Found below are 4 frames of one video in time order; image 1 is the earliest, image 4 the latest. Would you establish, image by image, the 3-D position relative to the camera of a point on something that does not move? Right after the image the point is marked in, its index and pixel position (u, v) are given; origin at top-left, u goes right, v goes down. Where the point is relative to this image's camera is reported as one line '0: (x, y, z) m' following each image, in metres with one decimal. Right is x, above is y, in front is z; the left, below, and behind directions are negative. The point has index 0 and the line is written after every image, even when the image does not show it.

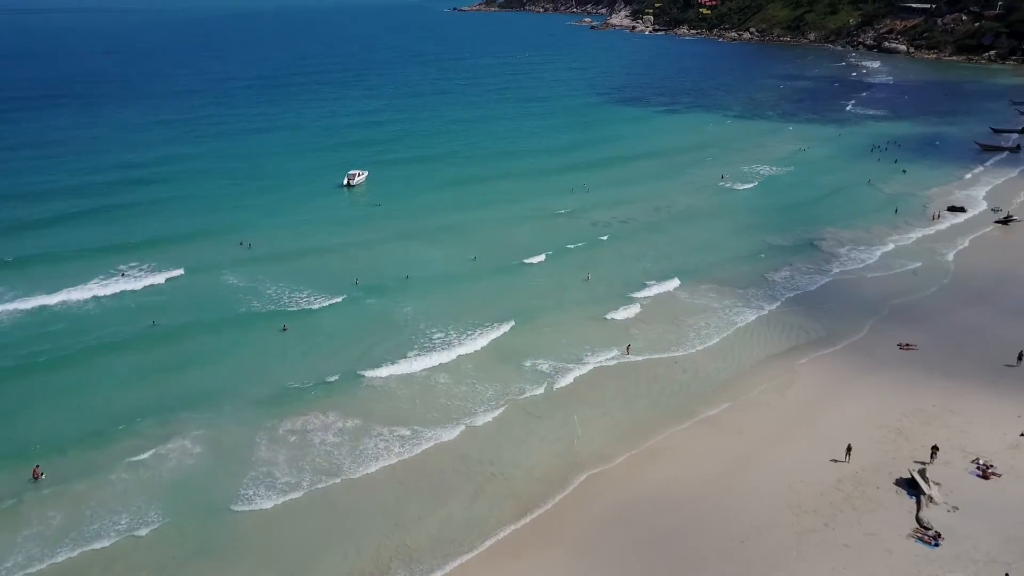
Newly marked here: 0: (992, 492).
0: (+10.8, -4.6, +18.5) m
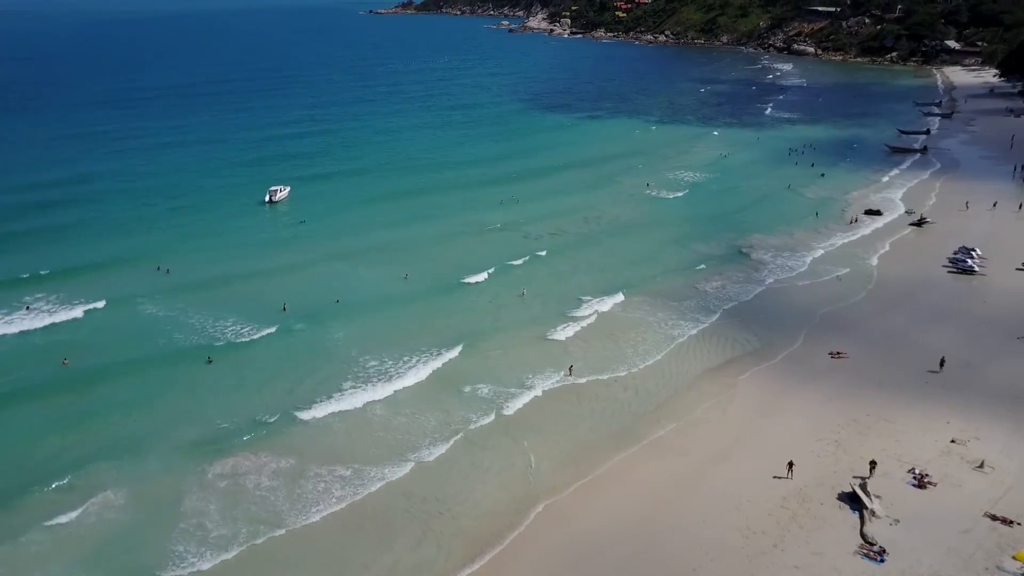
0: (+9.6, -4.9, +18.9) m
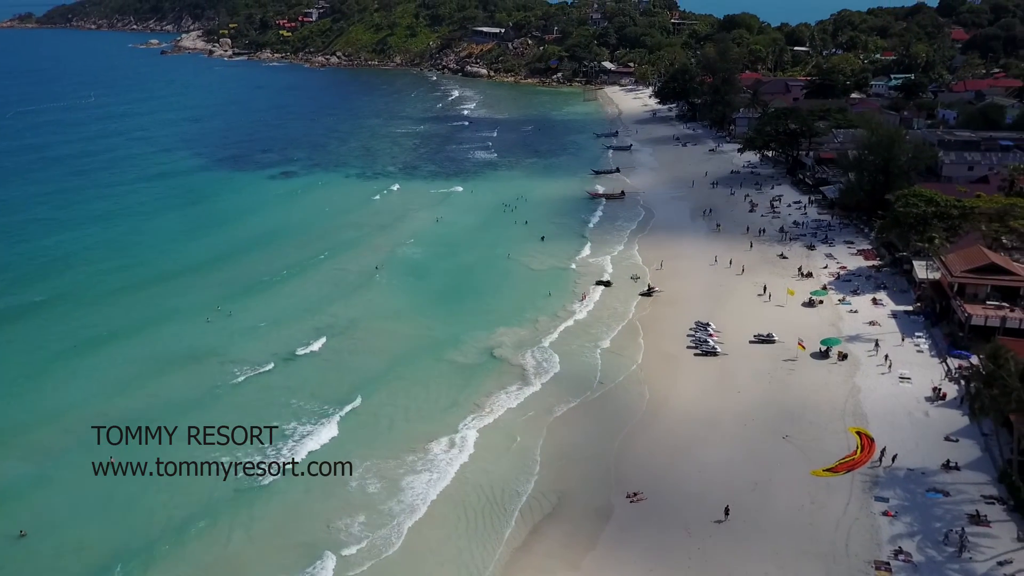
0: (+6.0, -9.1, +17.7) m
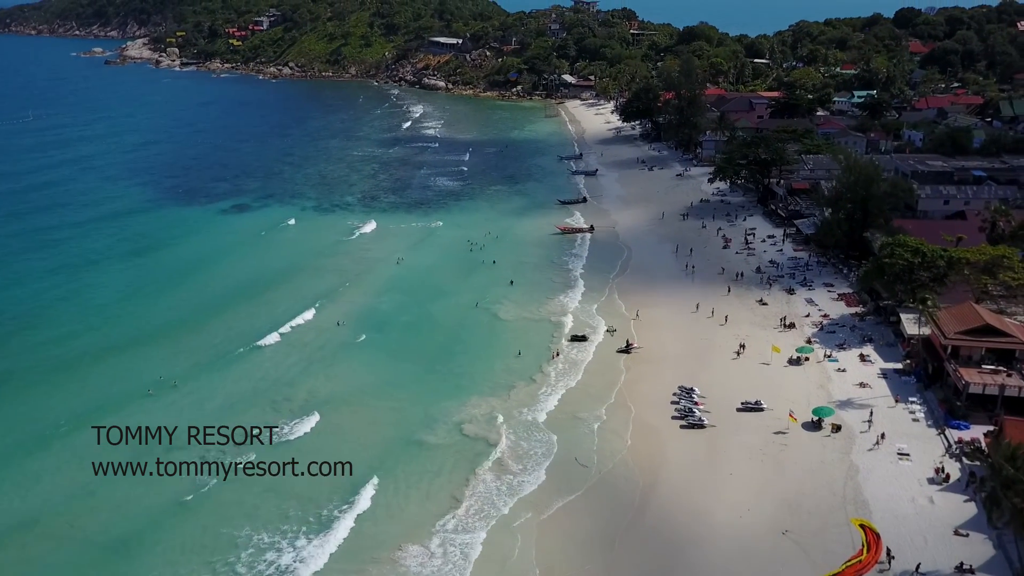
0: (+5.9, -11.8, +15.6) m
